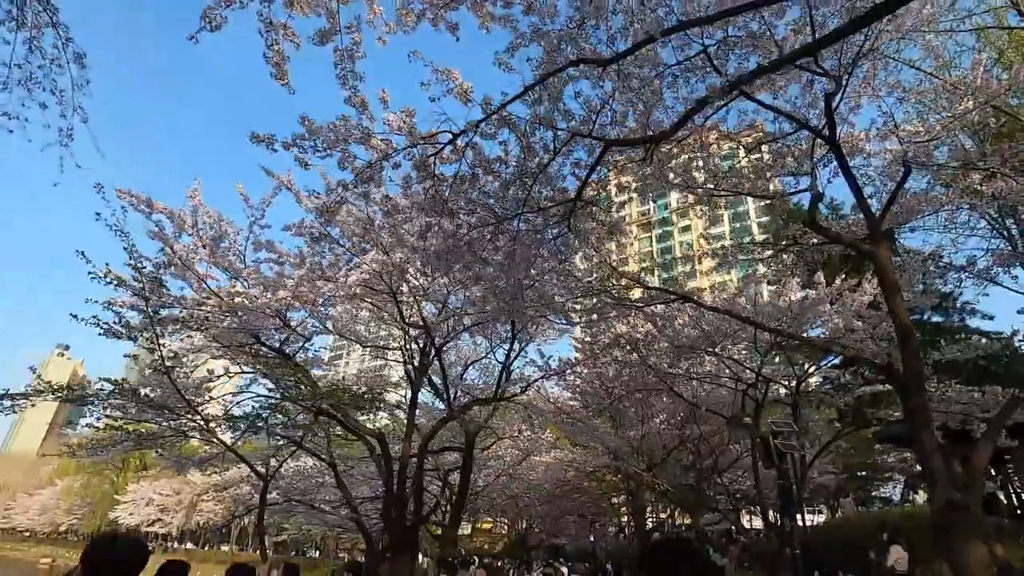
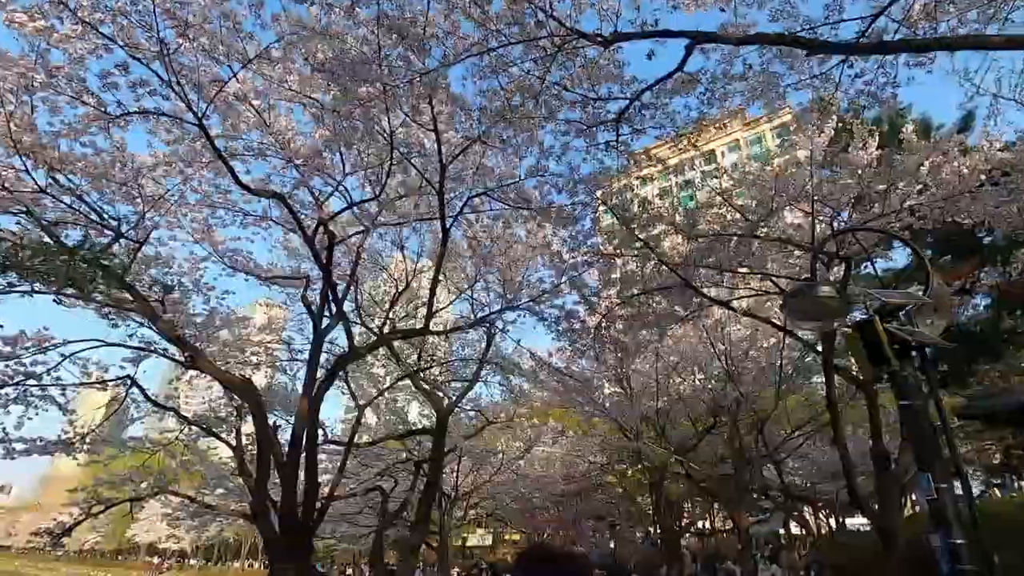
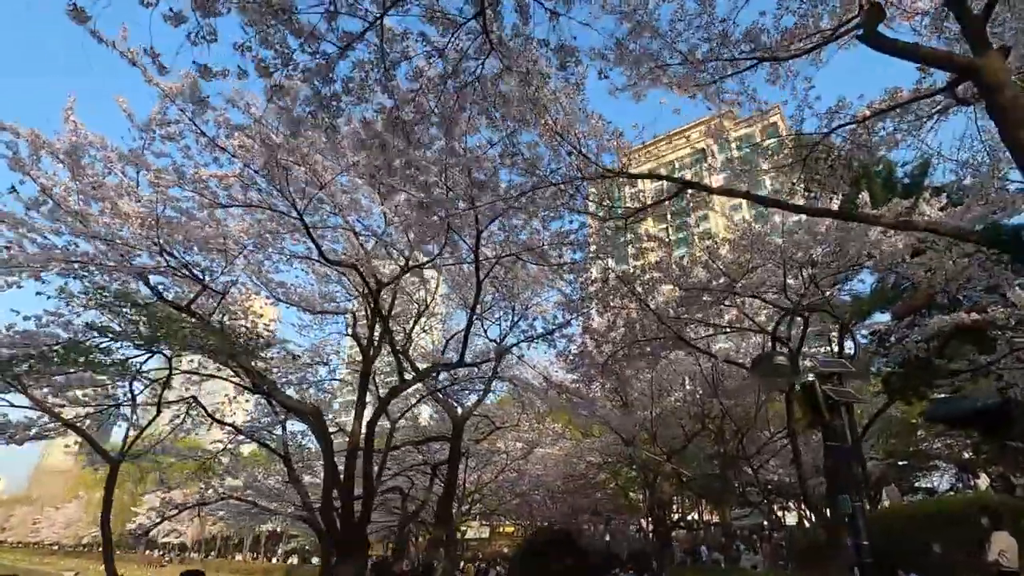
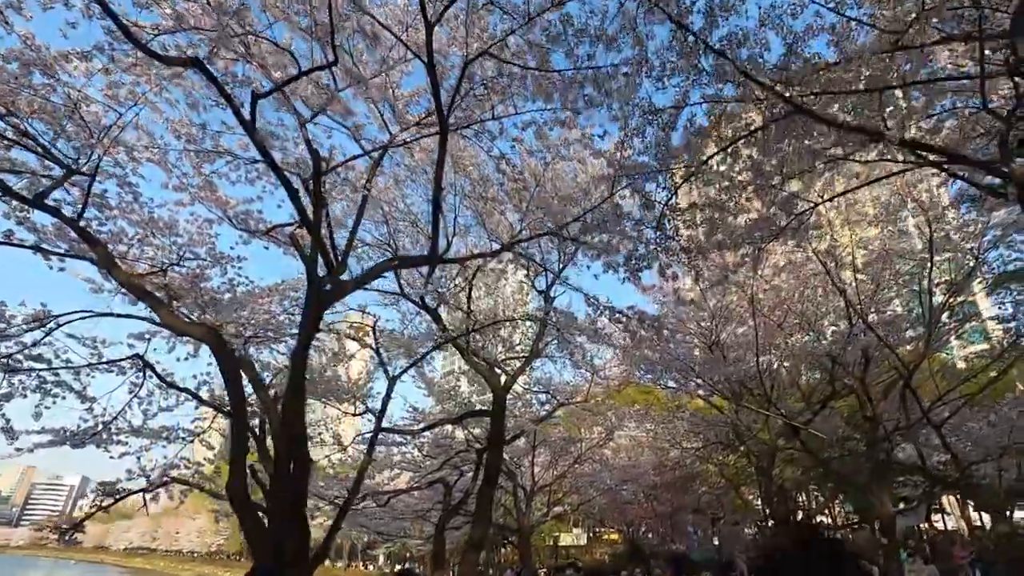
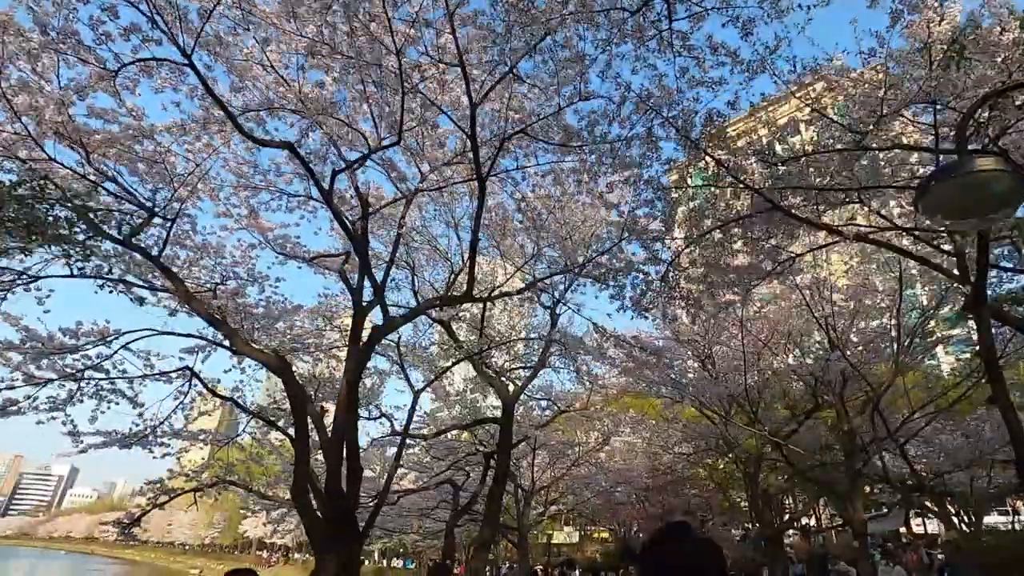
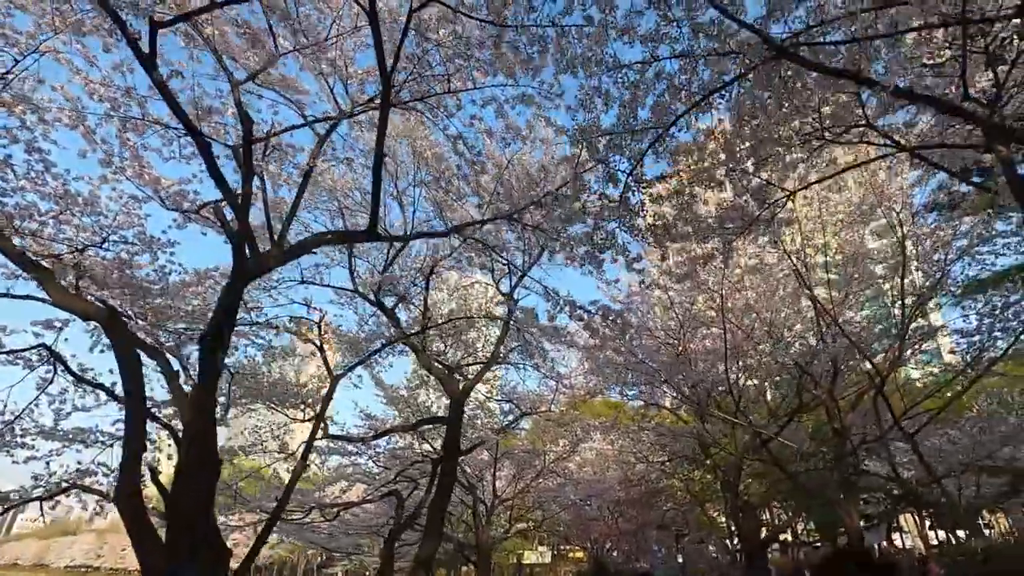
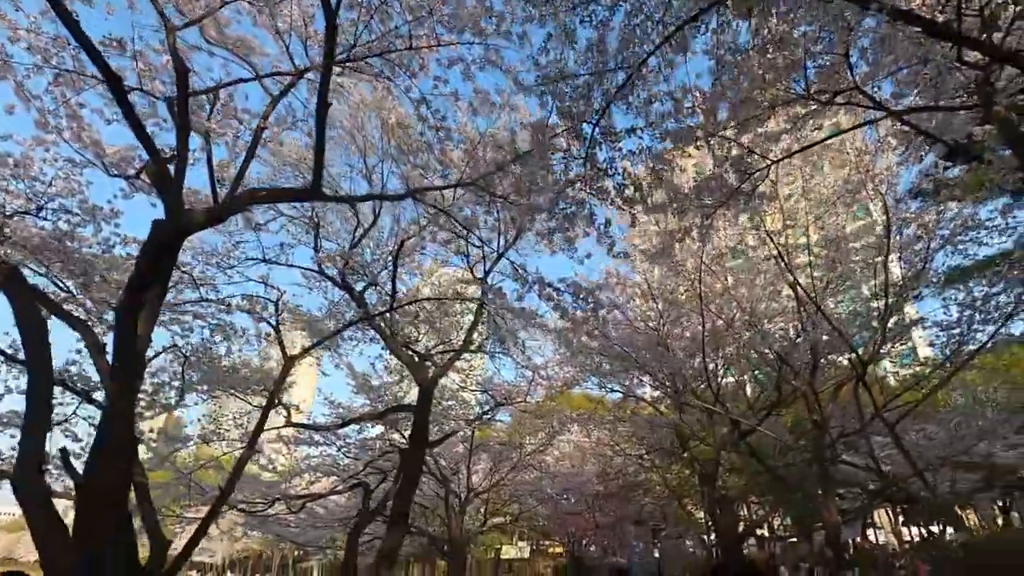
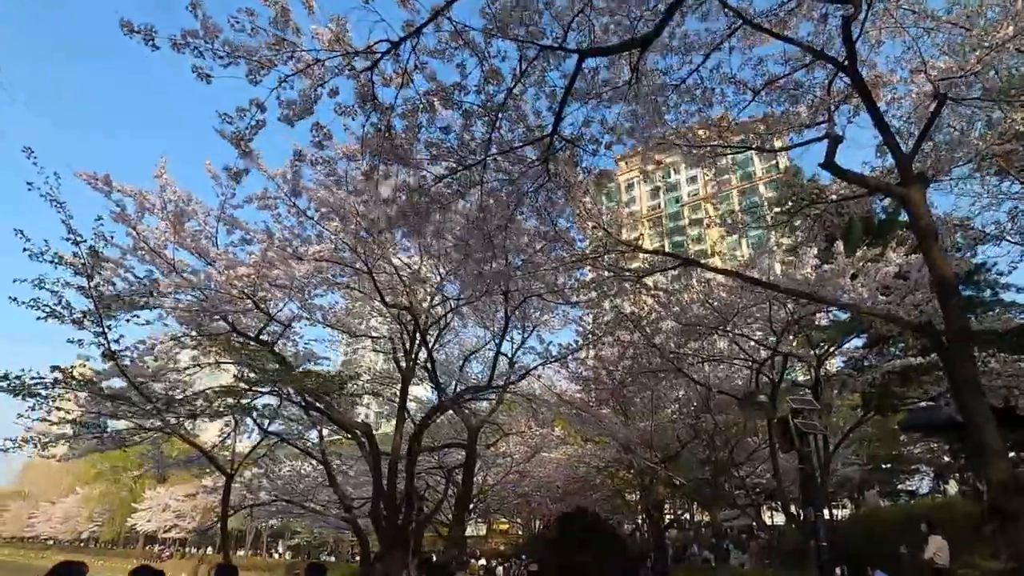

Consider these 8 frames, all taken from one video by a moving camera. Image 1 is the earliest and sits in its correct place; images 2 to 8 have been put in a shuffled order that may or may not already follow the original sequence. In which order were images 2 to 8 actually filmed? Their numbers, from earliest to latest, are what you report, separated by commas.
8, 3, 2, 5, 4, 6, 7
